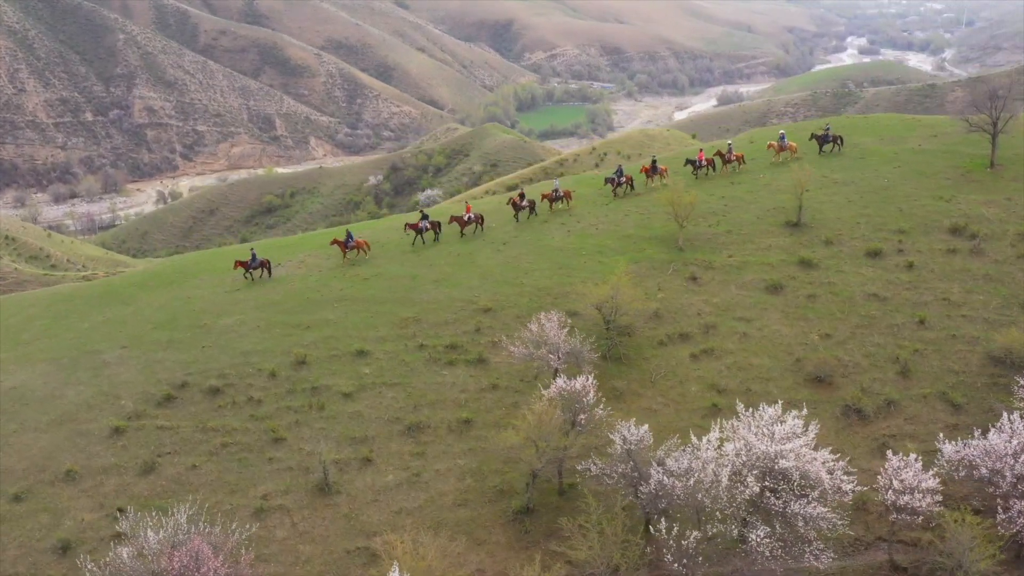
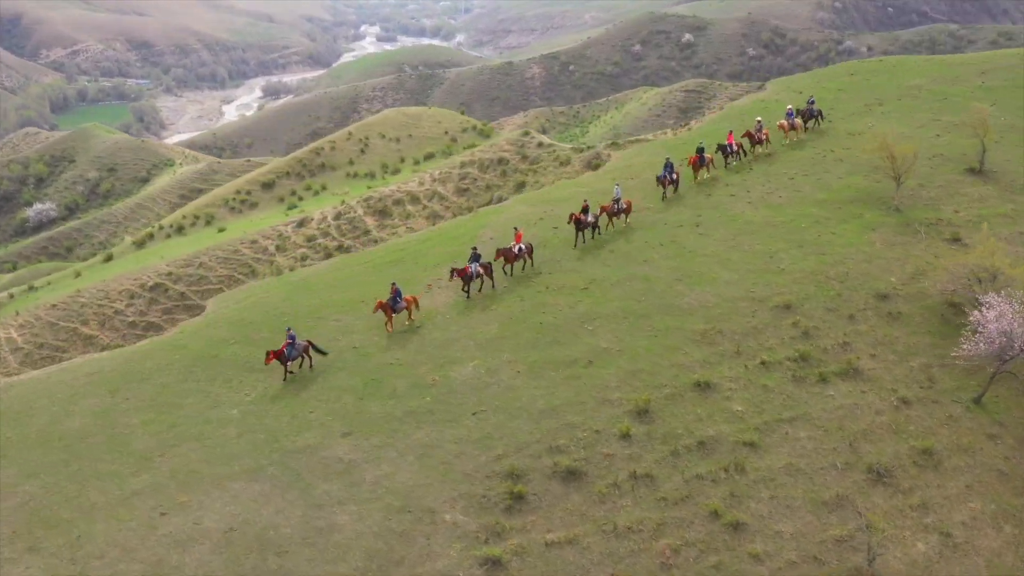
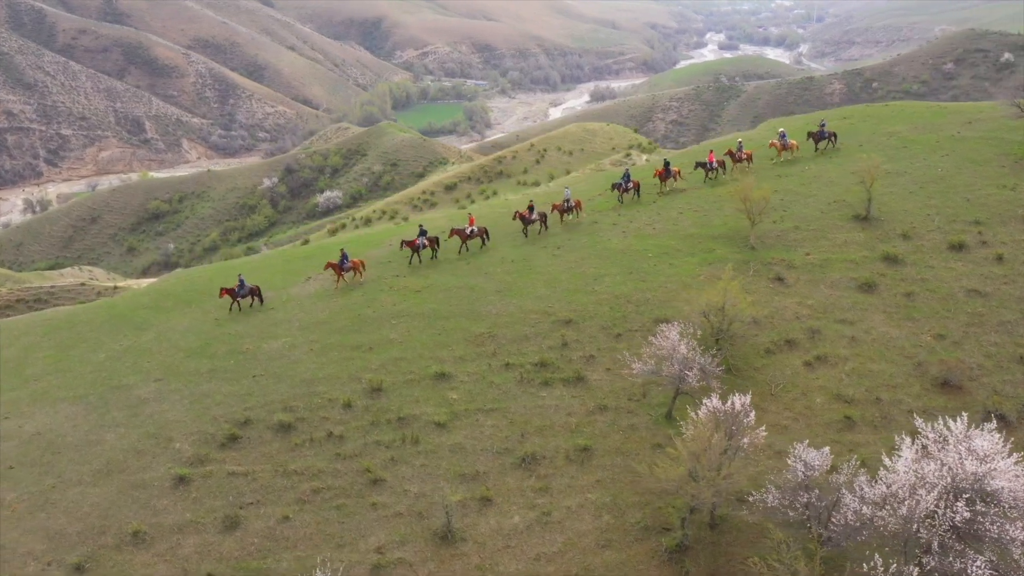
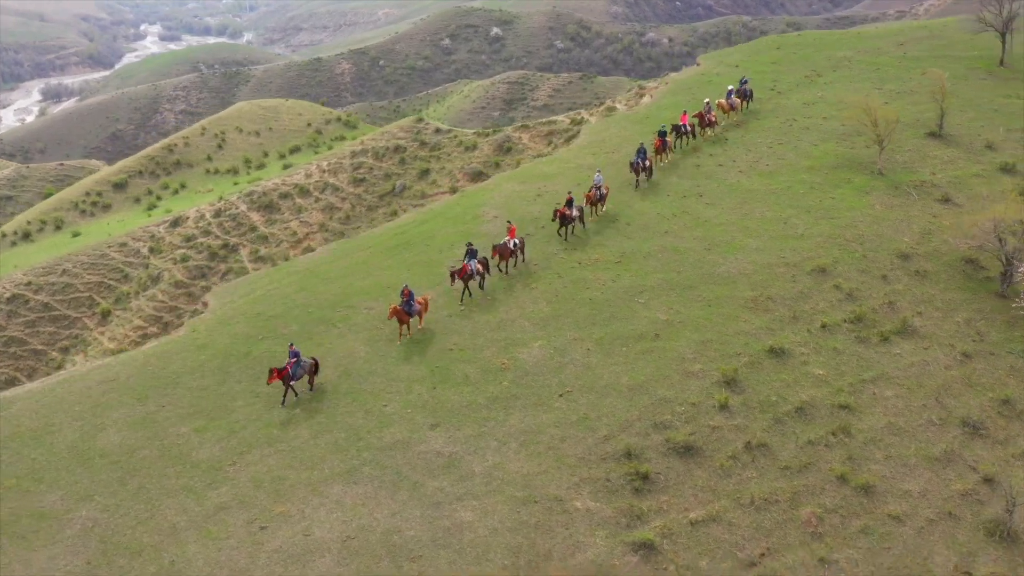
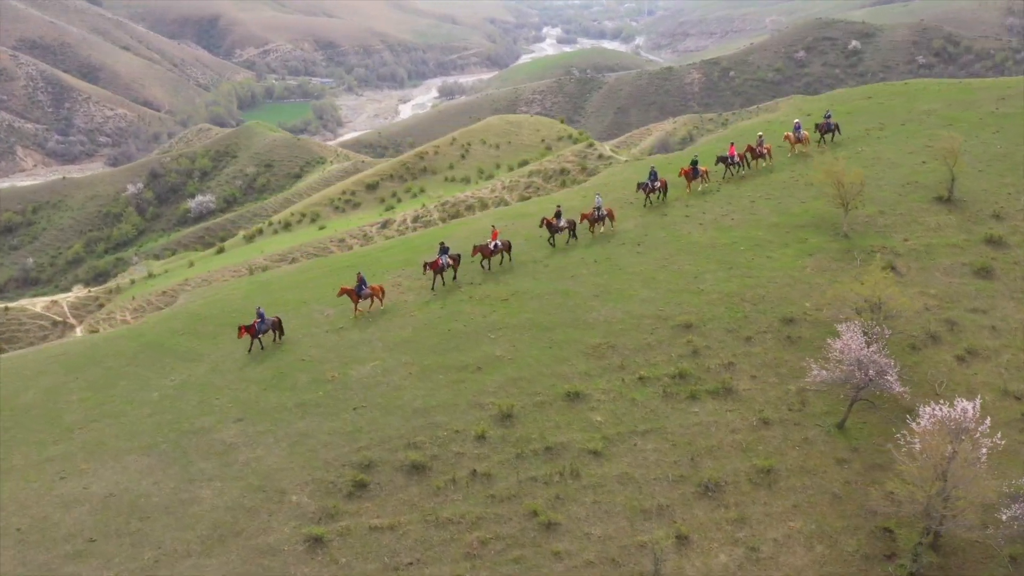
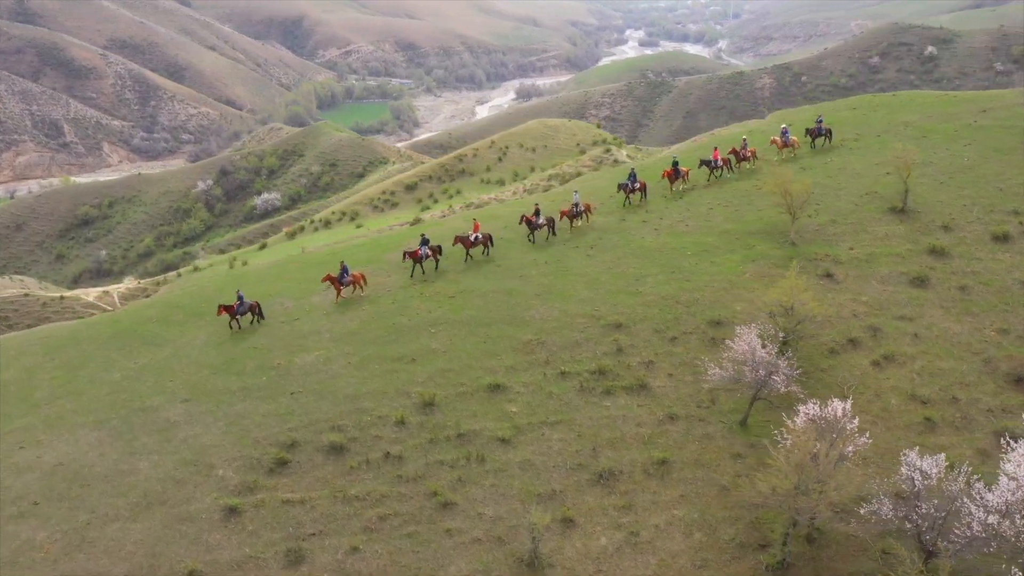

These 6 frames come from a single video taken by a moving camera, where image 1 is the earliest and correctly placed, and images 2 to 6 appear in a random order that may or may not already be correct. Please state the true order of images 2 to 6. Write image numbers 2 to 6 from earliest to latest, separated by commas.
3, 6, 5, 2, 4
